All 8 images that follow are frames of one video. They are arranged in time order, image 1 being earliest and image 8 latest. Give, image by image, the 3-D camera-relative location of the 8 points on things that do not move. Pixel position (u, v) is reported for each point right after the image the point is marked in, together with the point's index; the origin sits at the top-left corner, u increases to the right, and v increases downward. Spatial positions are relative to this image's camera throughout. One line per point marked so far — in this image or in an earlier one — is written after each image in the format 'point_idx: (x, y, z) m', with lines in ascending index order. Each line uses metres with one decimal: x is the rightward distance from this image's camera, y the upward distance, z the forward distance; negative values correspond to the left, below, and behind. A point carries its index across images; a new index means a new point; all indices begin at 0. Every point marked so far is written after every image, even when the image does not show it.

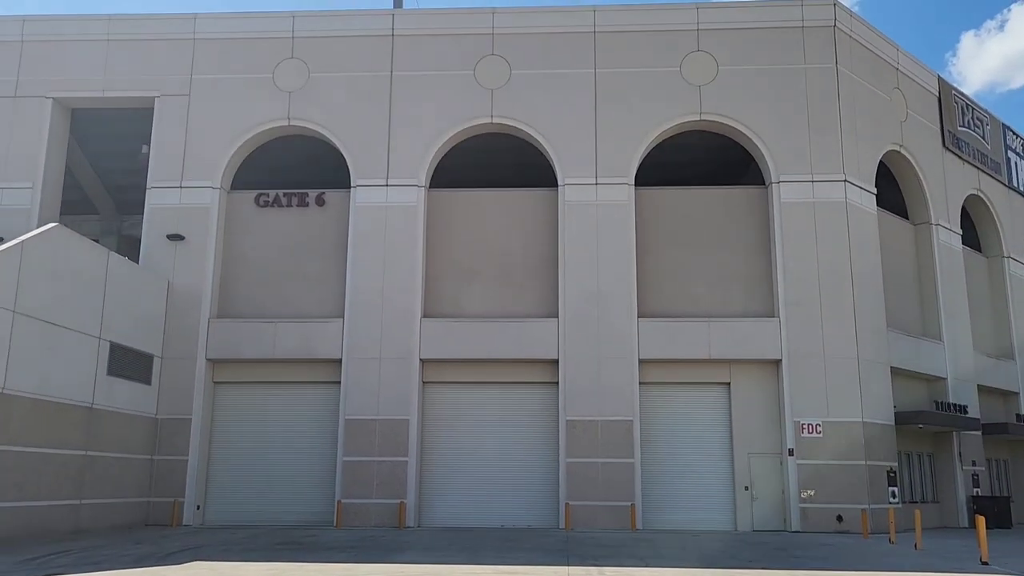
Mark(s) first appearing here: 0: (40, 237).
0: (-11.0, +1.2, +19.7) m
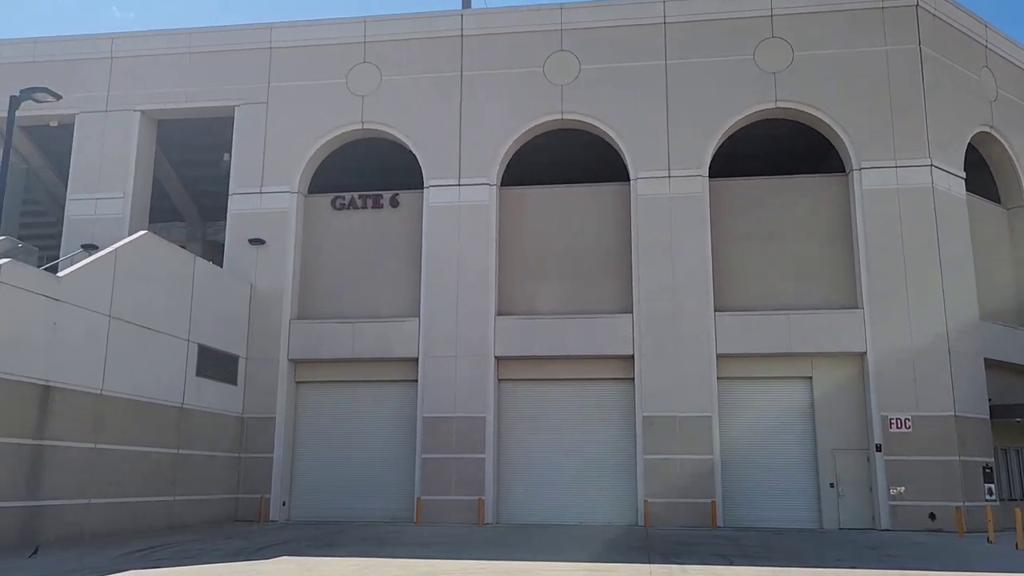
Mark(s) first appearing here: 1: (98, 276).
0: (-9.2, +1.1, +20.5) m
1: (-9.3, +0.3, +19.1) m
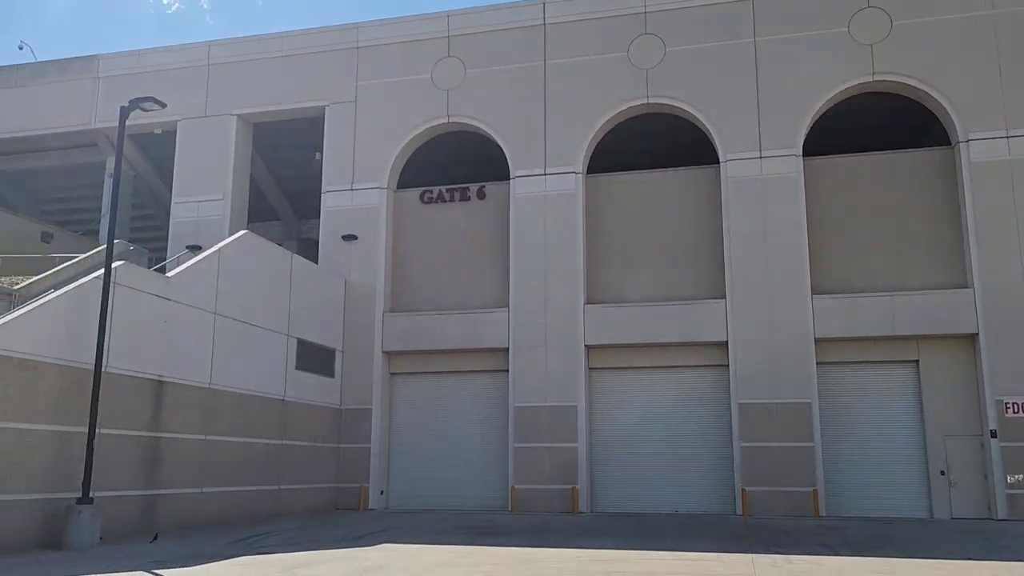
0: (-7.1, +1.2, +21.4) m
1: (-7.3, +0.3, +19.9) m
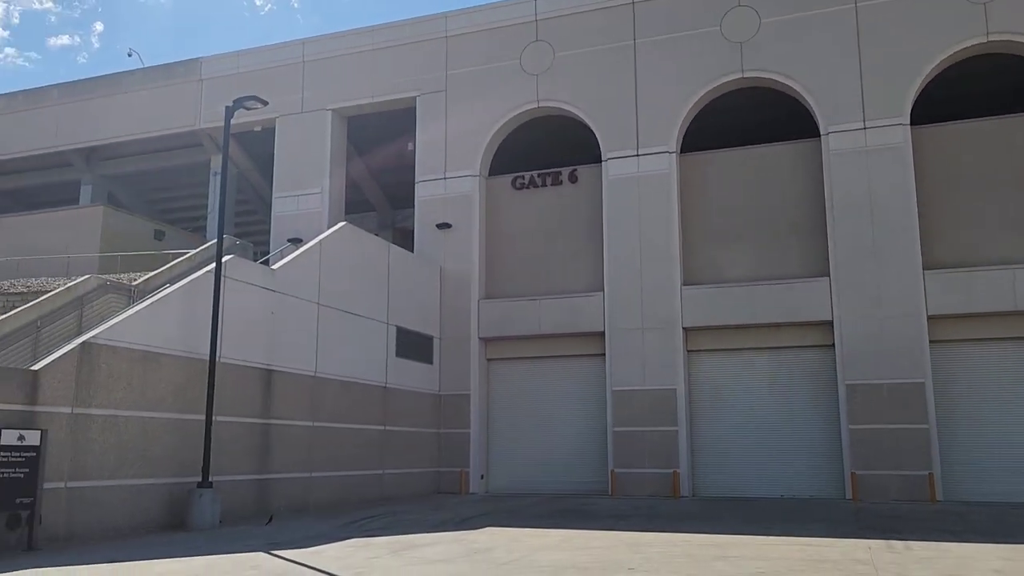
0: (-4.6, +1.4, +21.9) m
1: (-5.0, +0.5, +20.5) m
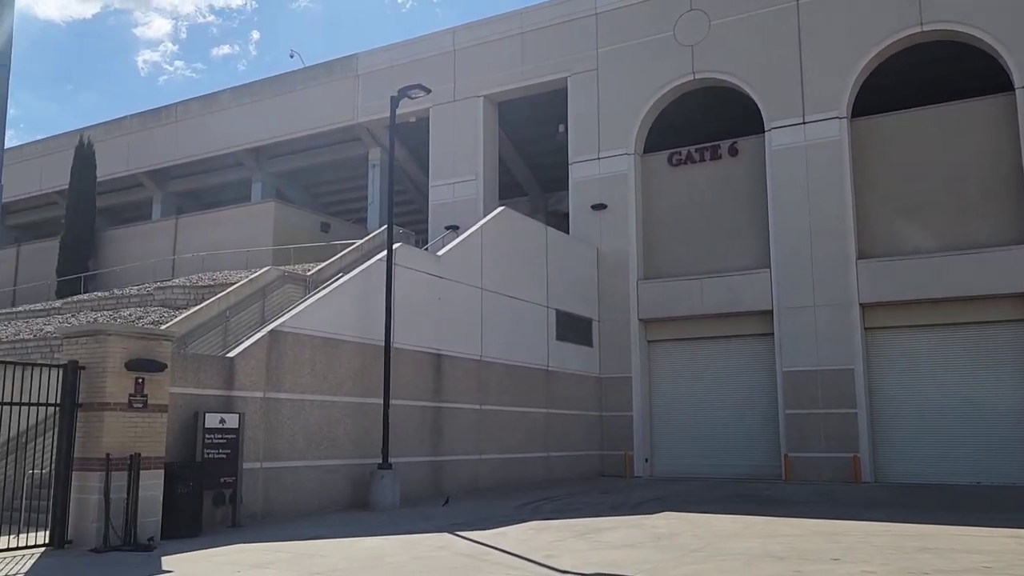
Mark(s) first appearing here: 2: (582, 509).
0: (-0.5, +1.8, +22.1) m
1: (-1.1, +0.9, +20.8) m
2: (+1.3, -4.3, +16.4) m
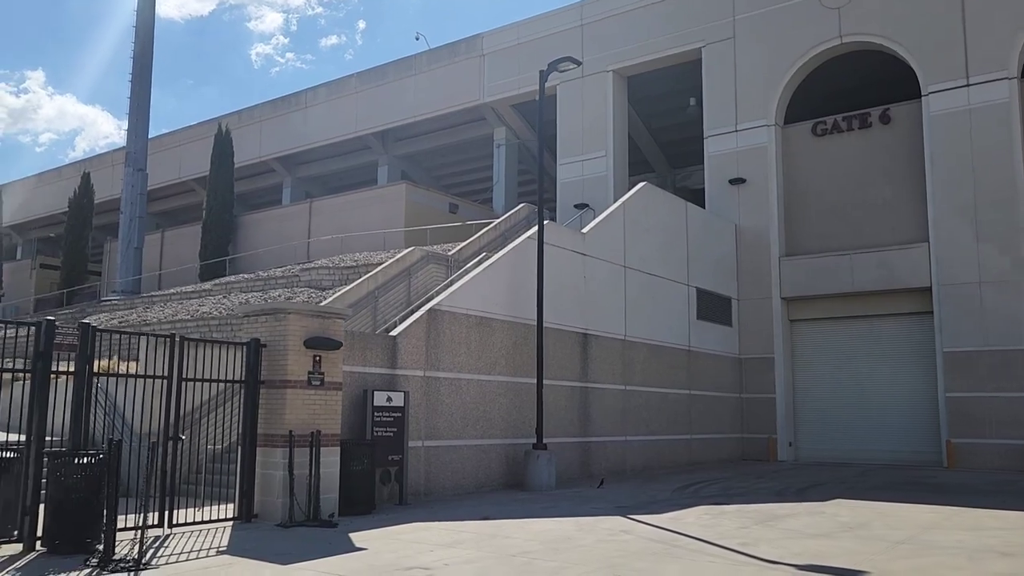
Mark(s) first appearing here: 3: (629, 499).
0: (+3.1, +2.4, +21.5) m
1: (+2.4, +1.4, +20.3) m
2: (+4.3, -3.9, +15.8) m
3: (+2.0, -3.7, +14.7) m
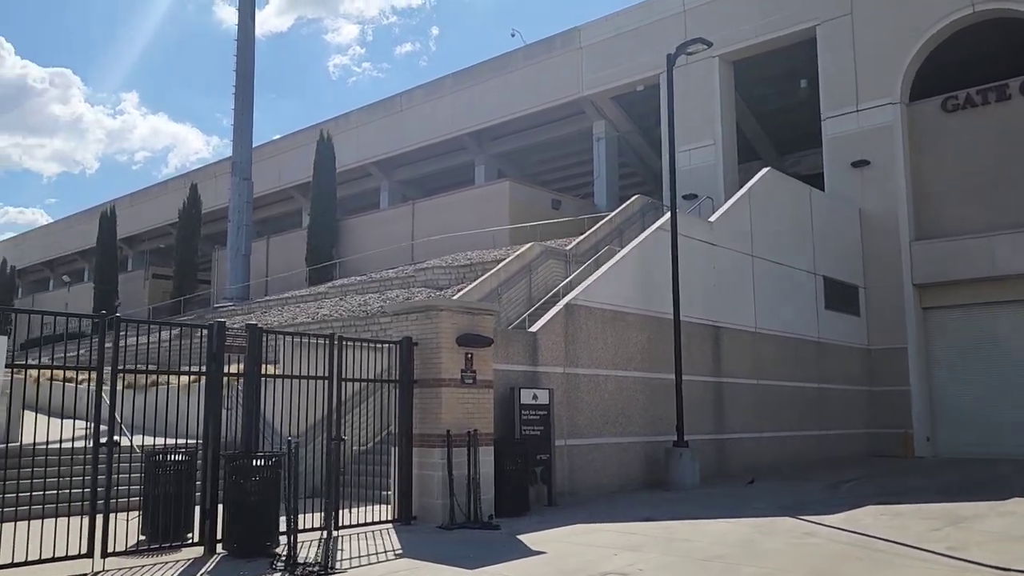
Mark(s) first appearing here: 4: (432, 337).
0: (+6.0, +2.6, +20.6) m
1: (+5.2, +1.6, +19.5) m
2: (+6.8, -3.6, +14.8) m
3: (+4.5, -3.5, +13.9) m
4: (-1.1, -0.7, +11.3) m
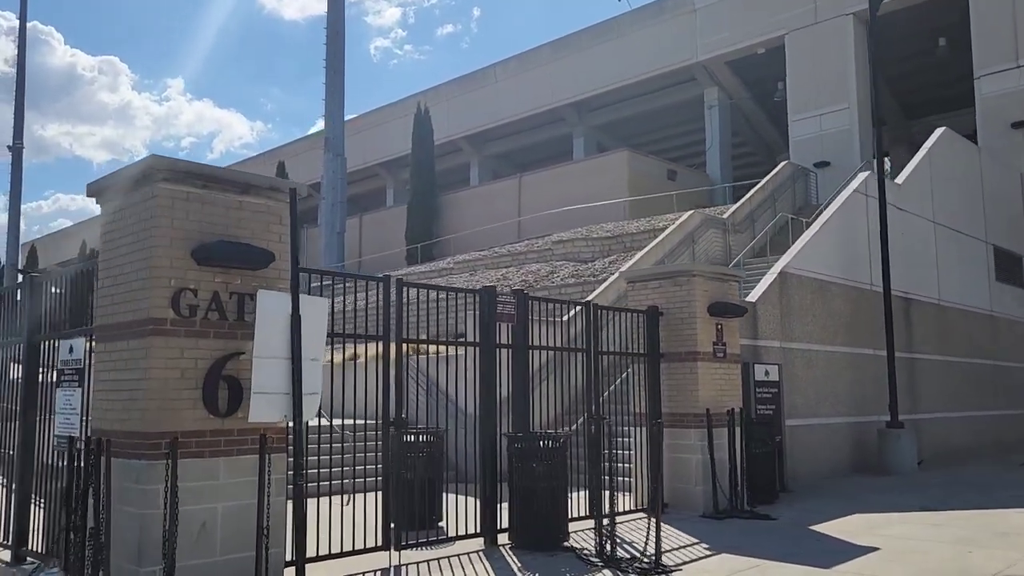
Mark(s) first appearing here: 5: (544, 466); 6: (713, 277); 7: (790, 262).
0: (+9.6, +3.3, +19.1) m
1: (+8.8, +2.3, +18.0) m
2: (+10.2, -3.0, +13.3) m
3: (+7.7, -2.9, +12.6) m
4: (+2.0, -0.2, +10.2) m
5: (+0.3, -1.7, +7.9) m
6: (+2.5, +0.1, +10.3) m
7: (+4.4, +0.4, +13.4) m
